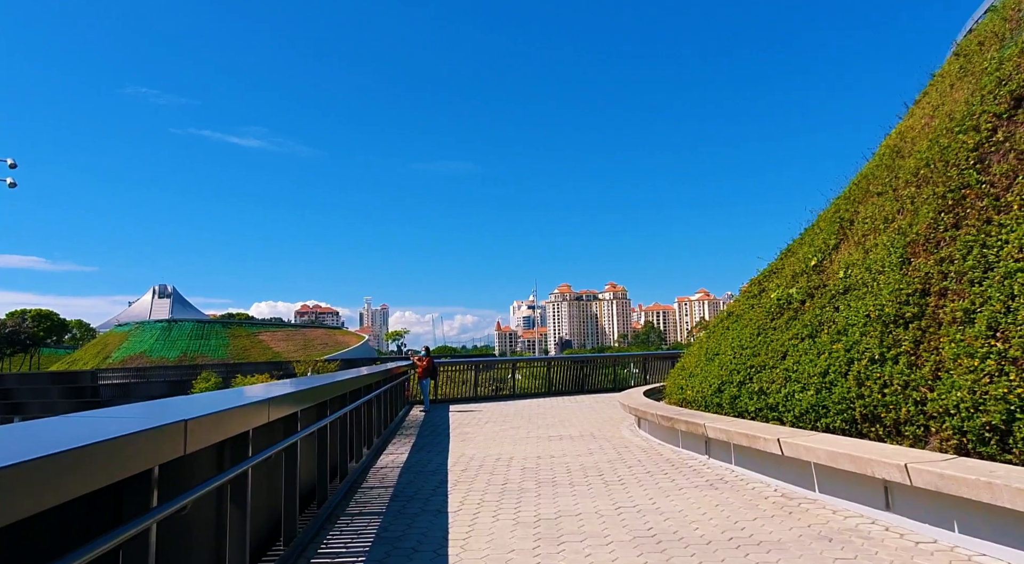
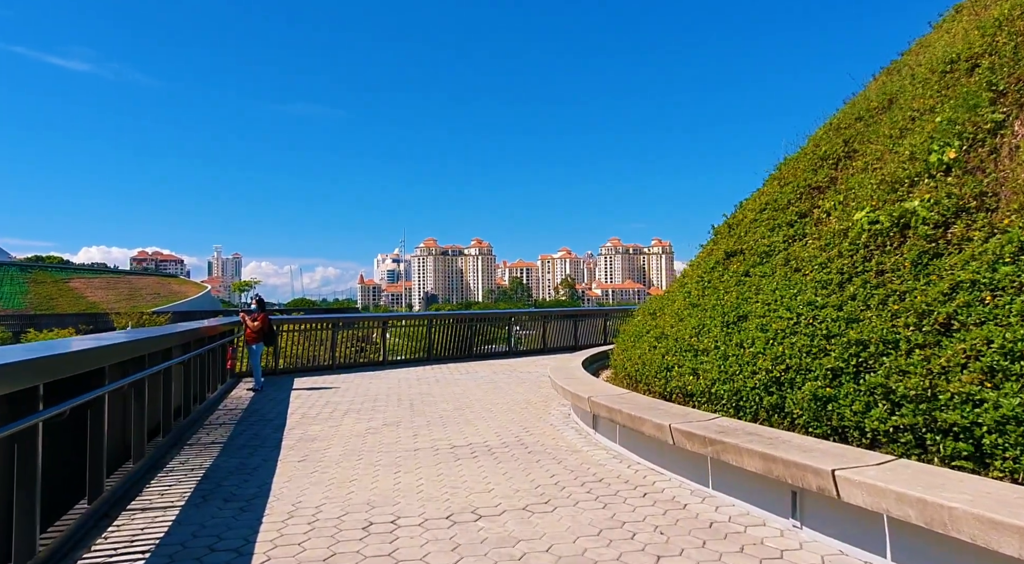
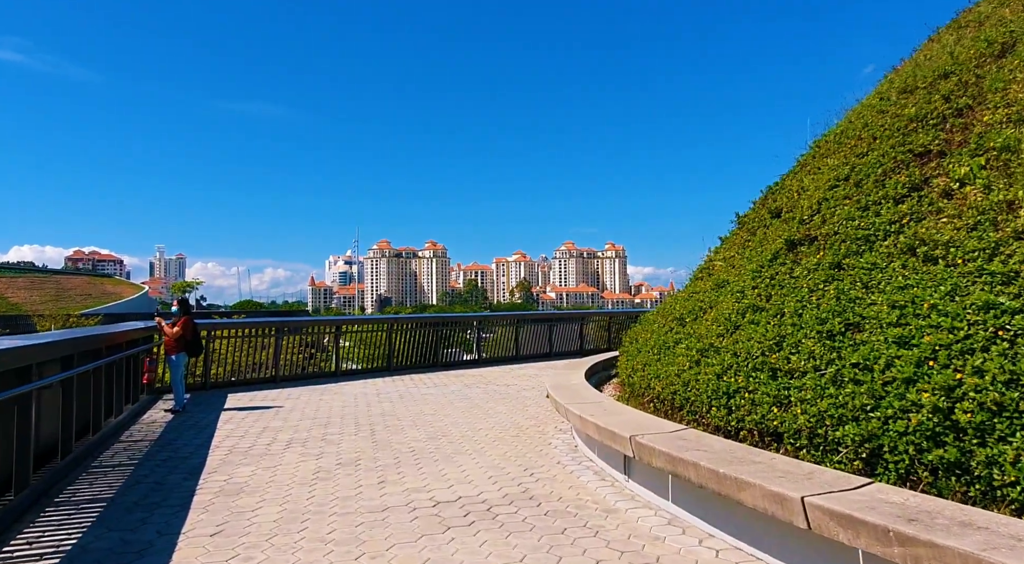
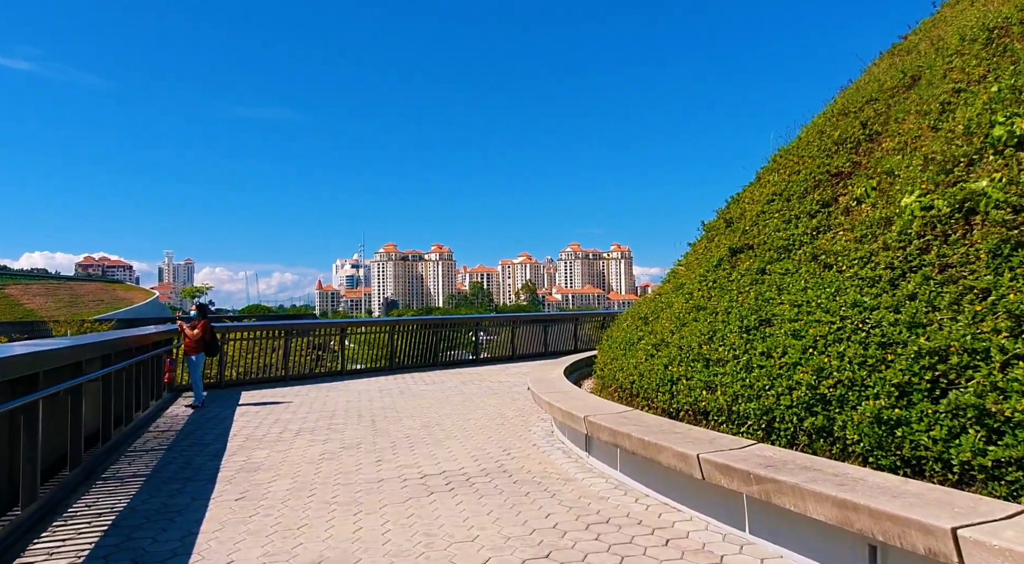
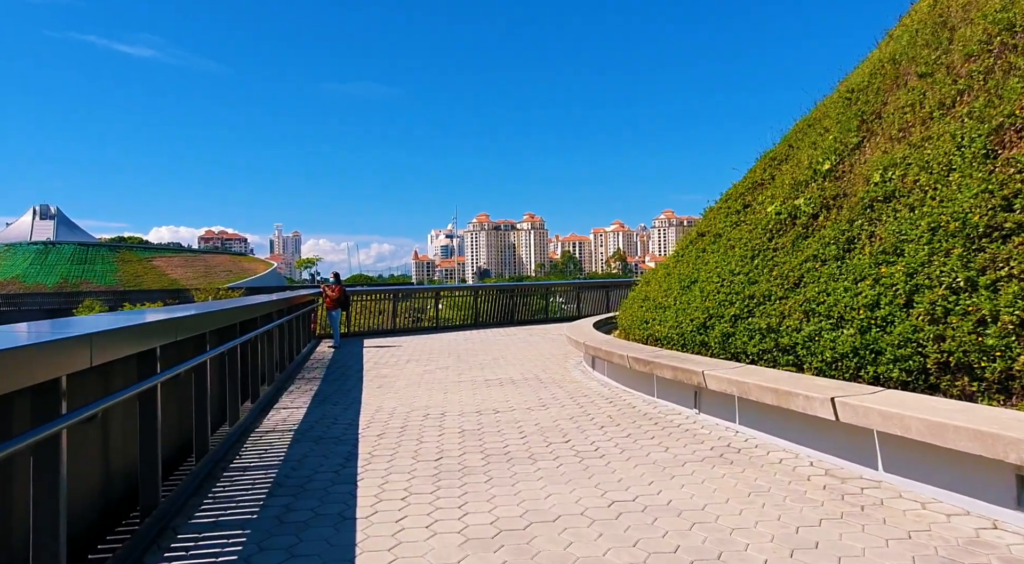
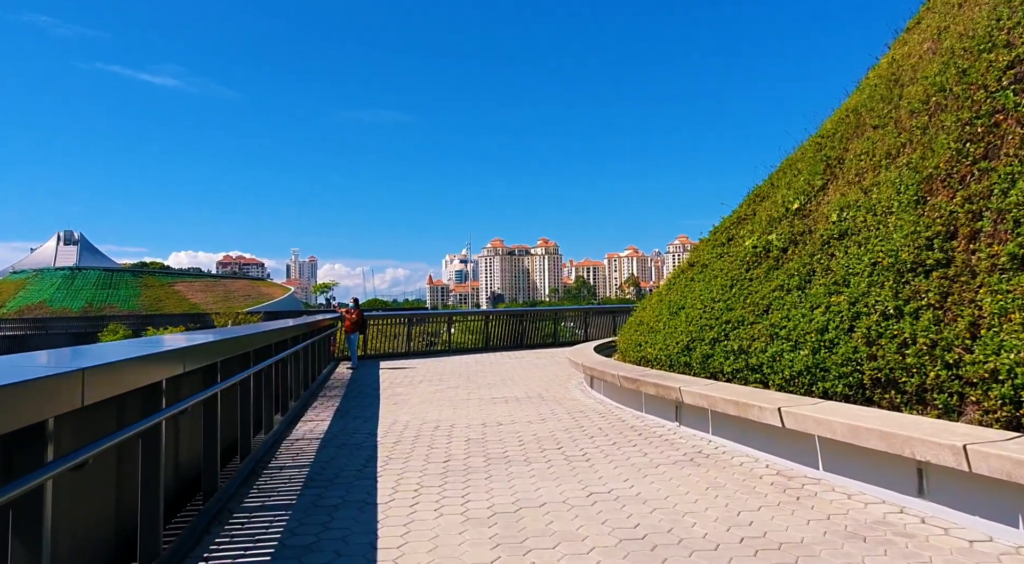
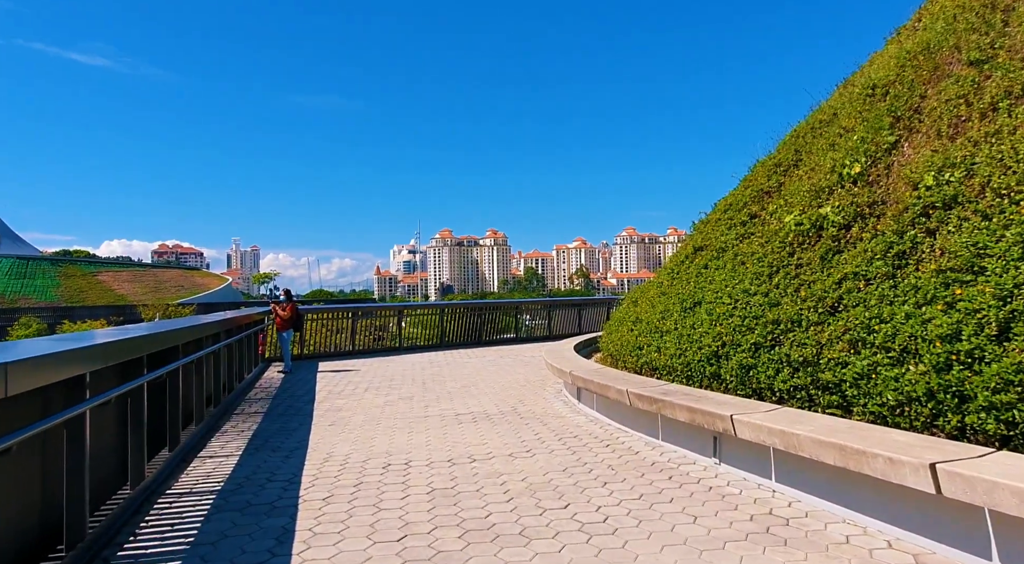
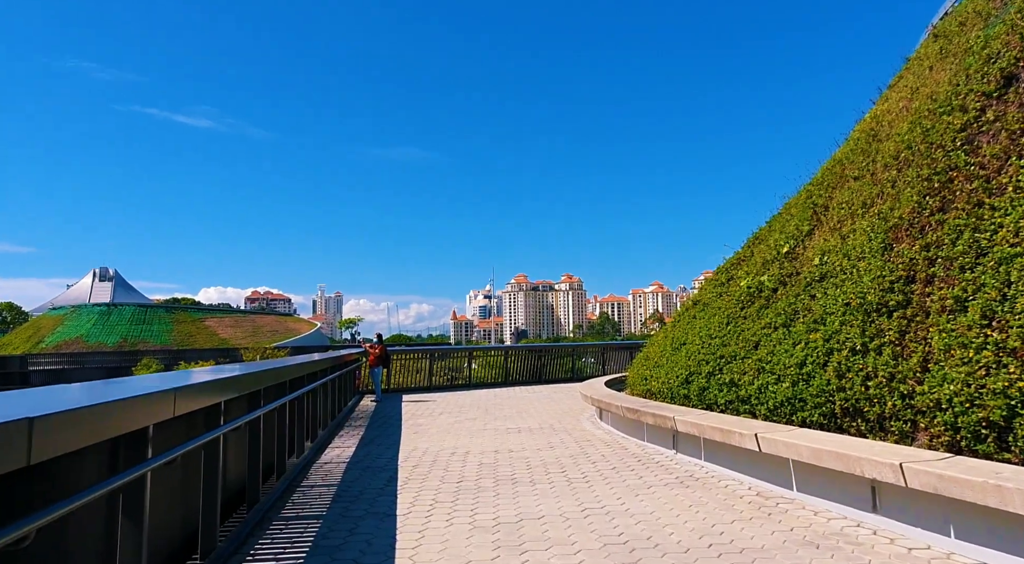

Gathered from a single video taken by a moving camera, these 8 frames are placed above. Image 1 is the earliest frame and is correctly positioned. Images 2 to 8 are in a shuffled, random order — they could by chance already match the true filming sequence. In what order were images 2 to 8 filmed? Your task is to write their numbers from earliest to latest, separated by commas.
8, 6, 5, 7, 2, 4, 3
